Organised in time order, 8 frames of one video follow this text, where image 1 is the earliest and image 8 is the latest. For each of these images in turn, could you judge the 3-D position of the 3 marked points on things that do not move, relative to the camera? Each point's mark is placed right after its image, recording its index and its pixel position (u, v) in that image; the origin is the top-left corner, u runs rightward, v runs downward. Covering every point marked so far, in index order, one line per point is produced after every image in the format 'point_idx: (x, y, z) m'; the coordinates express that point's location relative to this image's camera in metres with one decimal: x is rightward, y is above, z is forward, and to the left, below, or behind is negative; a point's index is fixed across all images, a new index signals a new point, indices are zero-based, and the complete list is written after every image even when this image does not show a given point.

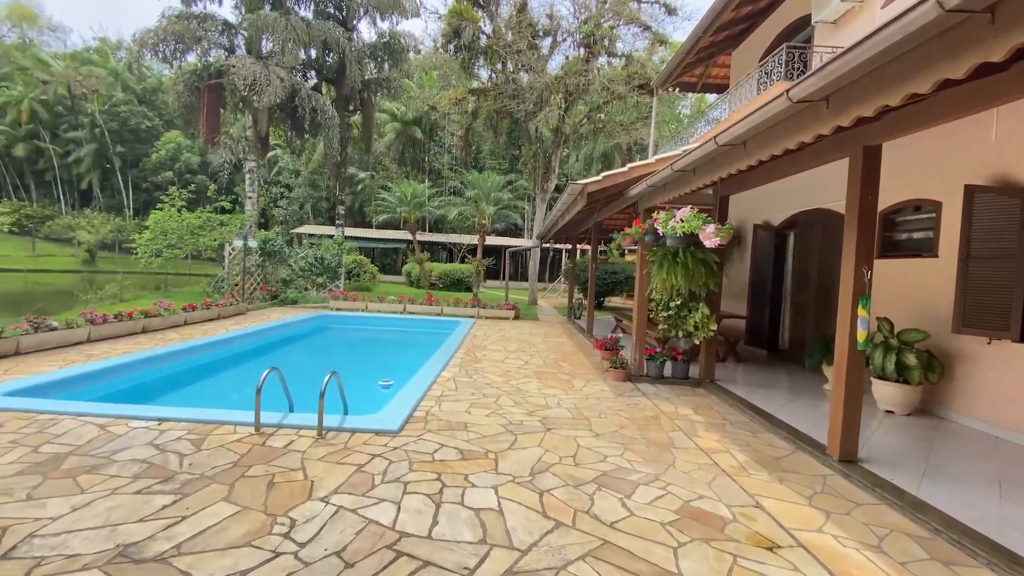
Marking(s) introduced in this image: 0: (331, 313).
0: (-4.4, -0.6, +11.9) m
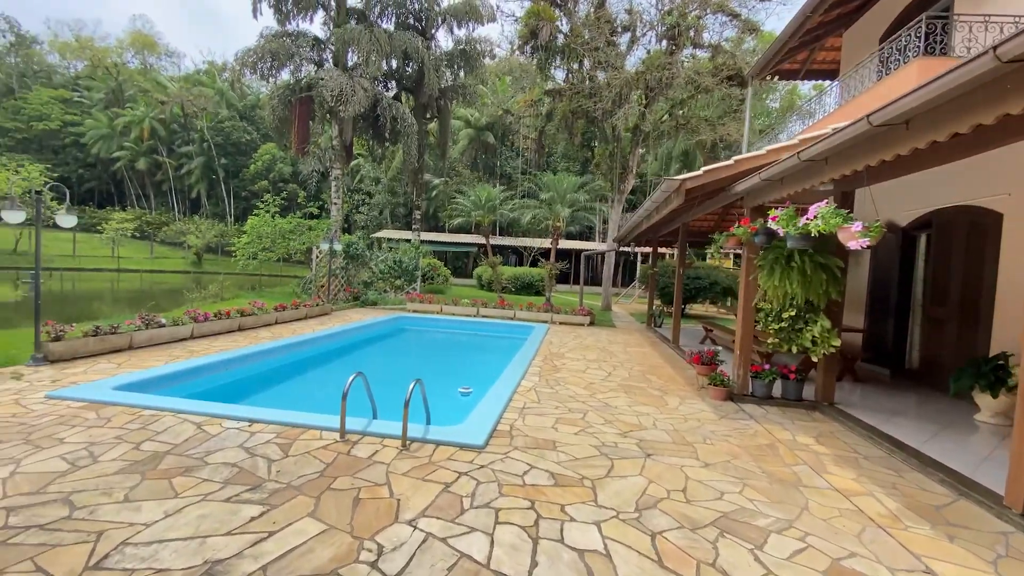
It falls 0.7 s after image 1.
0: (-2.5, -0.7, +12.1) m
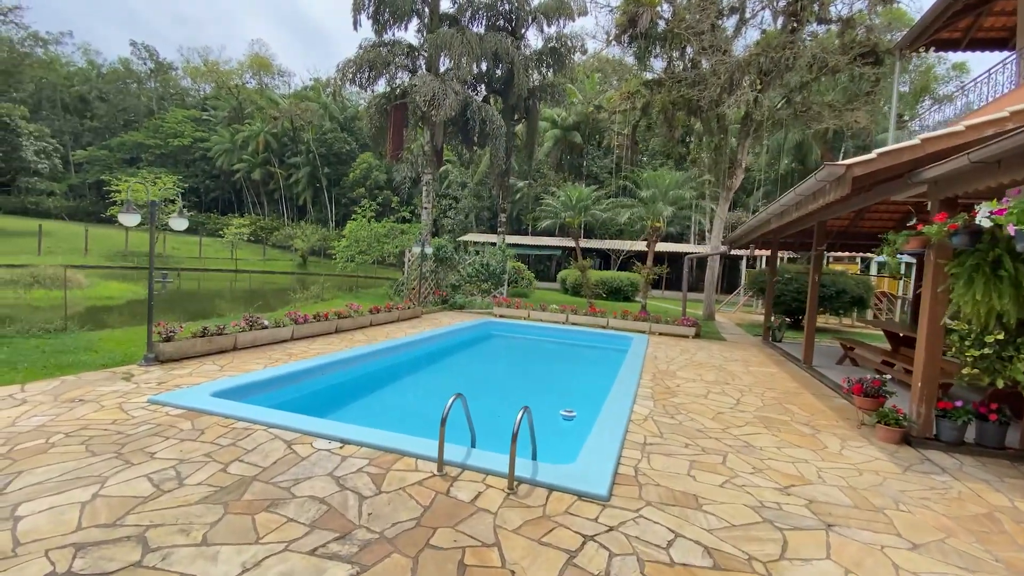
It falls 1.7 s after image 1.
0: (-0.3, -0.8, +11.6) m
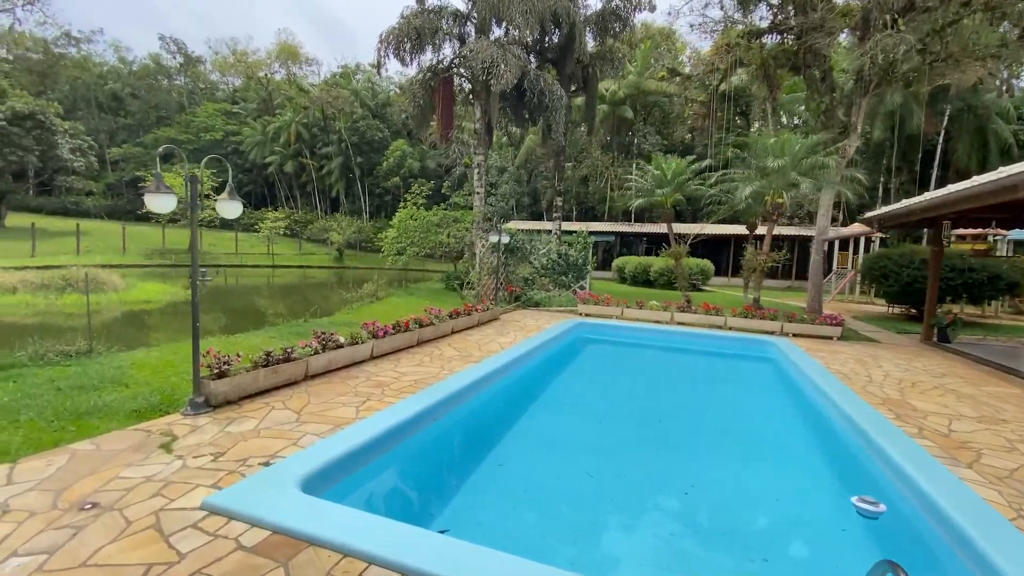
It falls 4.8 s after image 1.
0: (+1.7, -0.7, +9.8) m
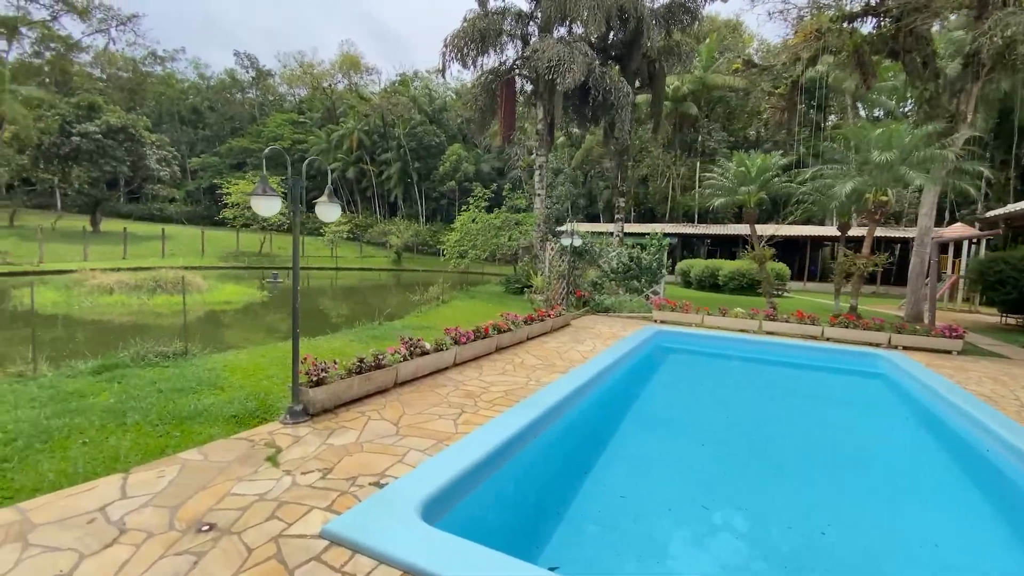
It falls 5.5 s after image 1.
0: (+3.1, -0.8, +9.2) m
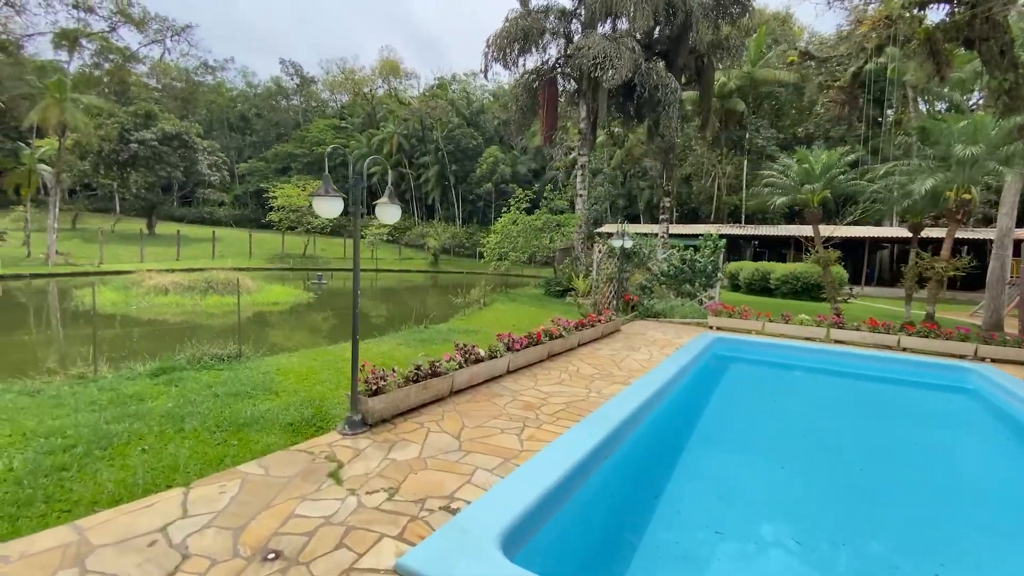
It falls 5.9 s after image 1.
0: (+4.0, -0.9, +8.7) m
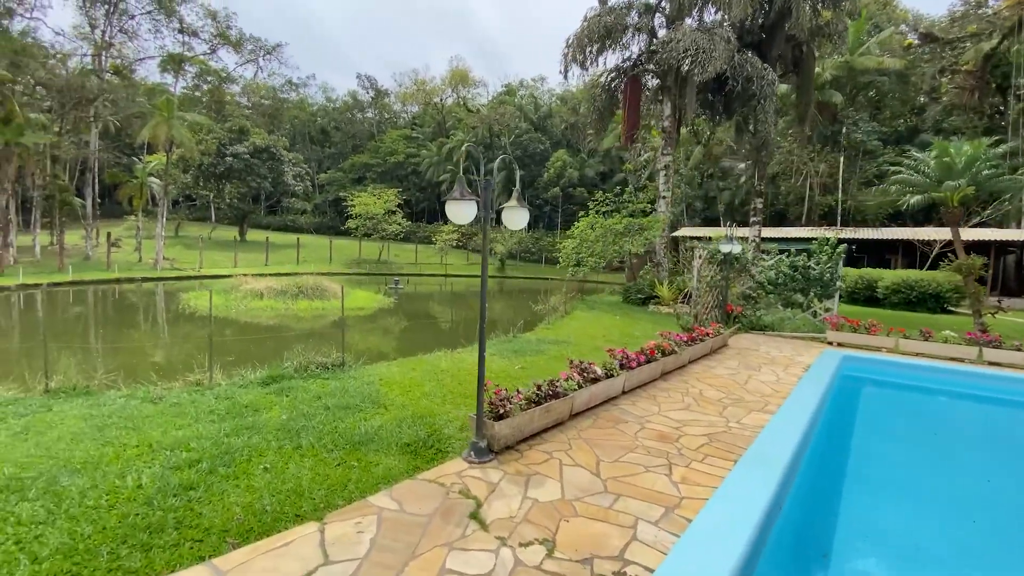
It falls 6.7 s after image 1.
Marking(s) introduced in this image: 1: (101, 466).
0: (+5.5, -1.0, +7.7) m
1: (-2.6, -1.1, +3.1) m
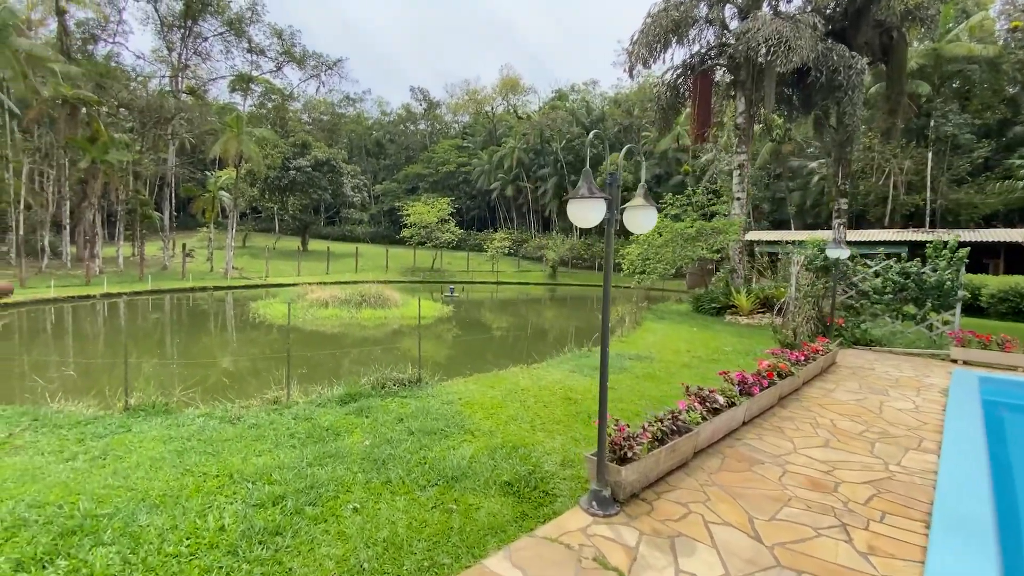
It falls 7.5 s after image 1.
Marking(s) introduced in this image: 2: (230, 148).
0: (+6.7, -1.2, +6.6) m
1: (-1.9, -1.2, +2.8) m
2: (-10.8, +5.4, +18.4) m
